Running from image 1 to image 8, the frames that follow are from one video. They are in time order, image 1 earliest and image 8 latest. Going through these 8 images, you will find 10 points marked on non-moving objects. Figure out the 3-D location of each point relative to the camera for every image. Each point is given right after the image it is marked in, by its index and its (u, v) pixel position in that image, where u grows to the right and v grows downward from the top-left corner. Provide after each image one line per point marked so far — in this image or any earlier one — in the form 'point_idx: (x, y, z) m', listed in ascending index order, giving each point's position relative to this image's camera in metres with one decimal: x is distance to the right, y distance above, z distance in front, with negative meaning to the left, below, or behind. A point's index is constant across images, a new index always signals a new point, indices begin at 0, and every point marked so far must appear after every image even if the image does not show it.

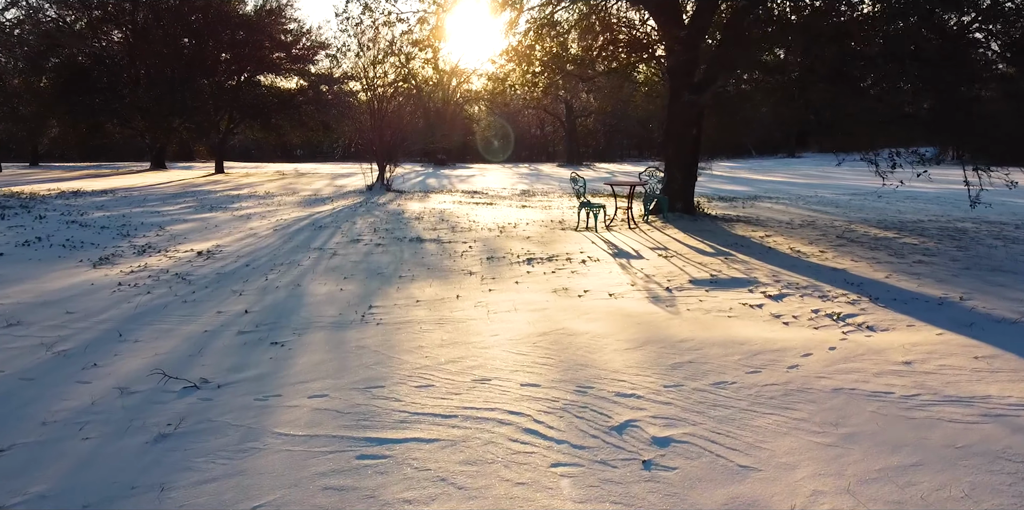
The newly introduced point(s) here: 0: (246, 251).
0: (-3.1, 0.0, +9.3) m
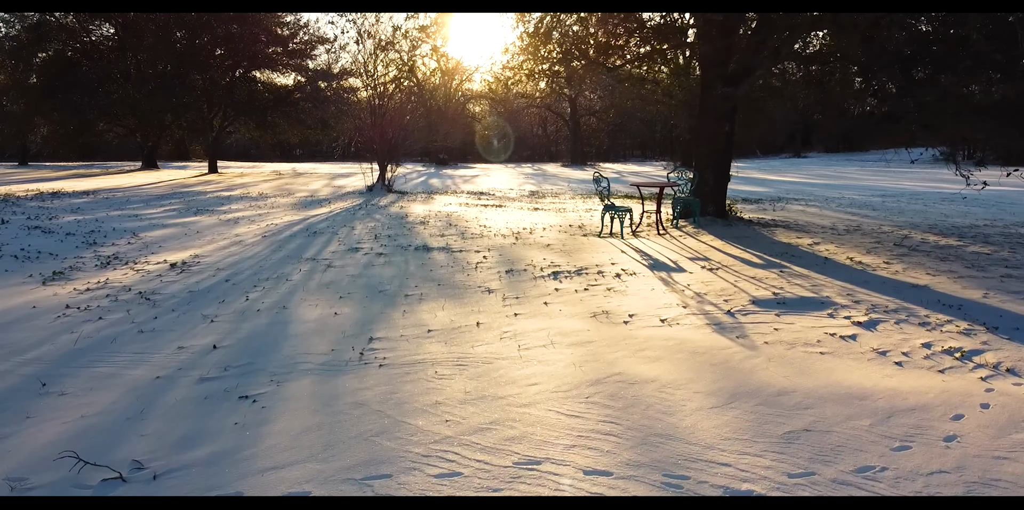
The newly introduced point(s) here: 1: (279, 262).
0: (-2.9, -0.1, +8.1) m
1: (-2.4, -0.1, +8.3) m
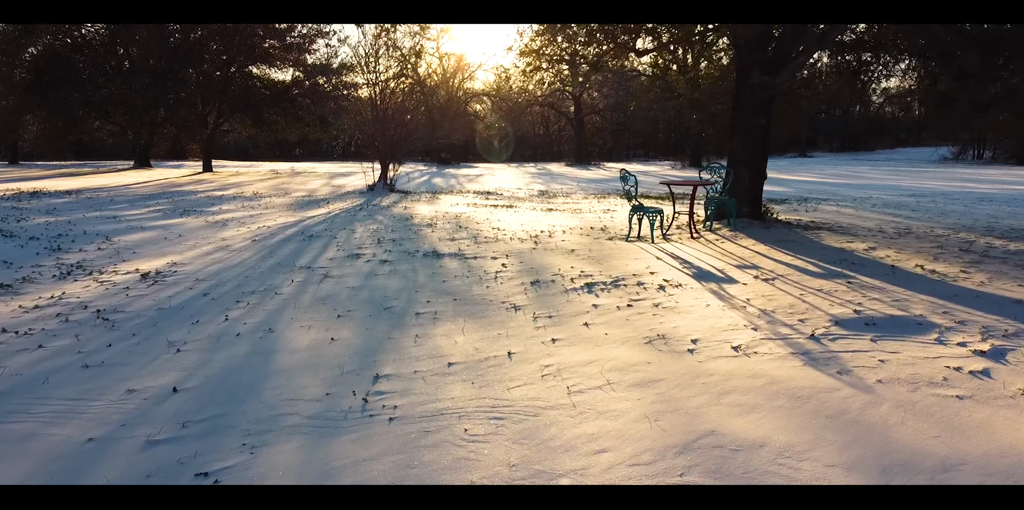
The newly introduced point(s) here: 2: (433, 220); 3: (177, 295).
0: (-2.7, -0.1, +7.1) m
1: (-2.2, -0.1, +7.2) m
2: (-1.2, +0.5, +11.7) m
3: (-2.5, -0.3, +6.0) m
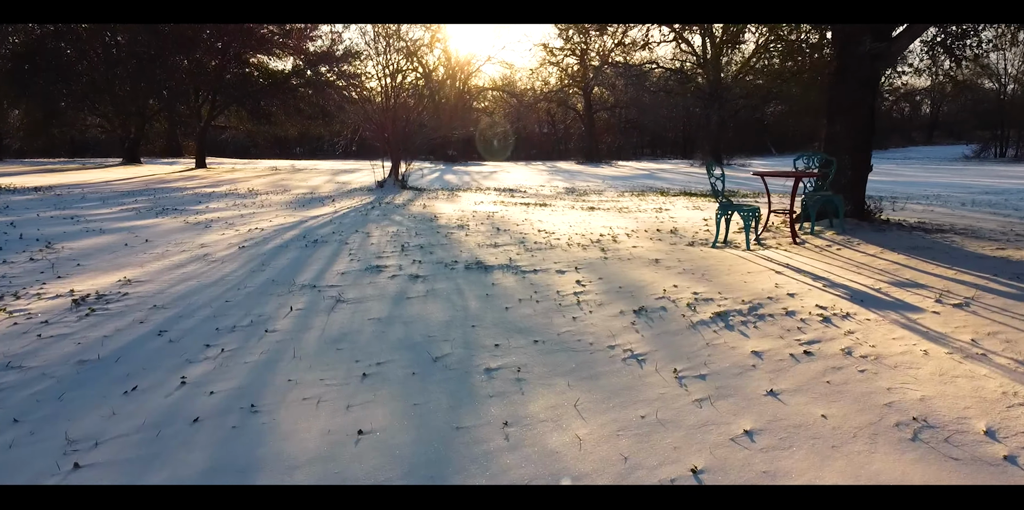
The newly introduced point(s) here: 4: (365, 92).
0: (-2.2, -0.2, +5.1) m
1: (-1.7, -0.2, +5.2) m
2: (-0.6, +0.4, +9.6) m
3: (-2.0, -0.4, +4.0) m
4: (-3.4, +3.6, +18.1) m
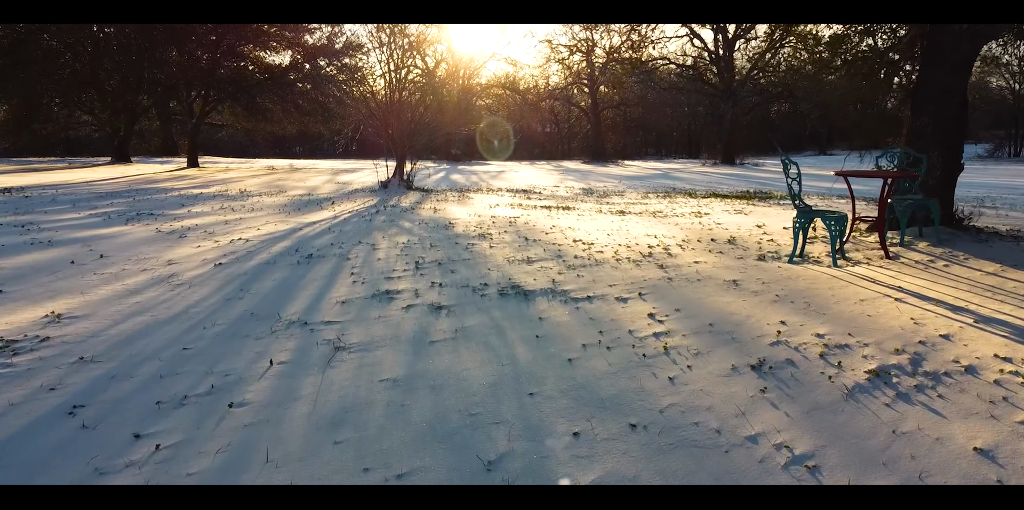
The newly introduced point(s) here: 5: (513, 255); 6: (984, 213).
0: (-1.9, -0.4, +3.7) m
1: (-1.4, -0.4, +3.9) m
2: (-0.3, +0.3, +8.3) m
3: (-1.7, -0.5, +2.7) m
4: (-3.1, +3.5, +16.8) m
5: (0.0, 0.0, +6.5) m
6: (+6.4, +0.6, +10.6) m
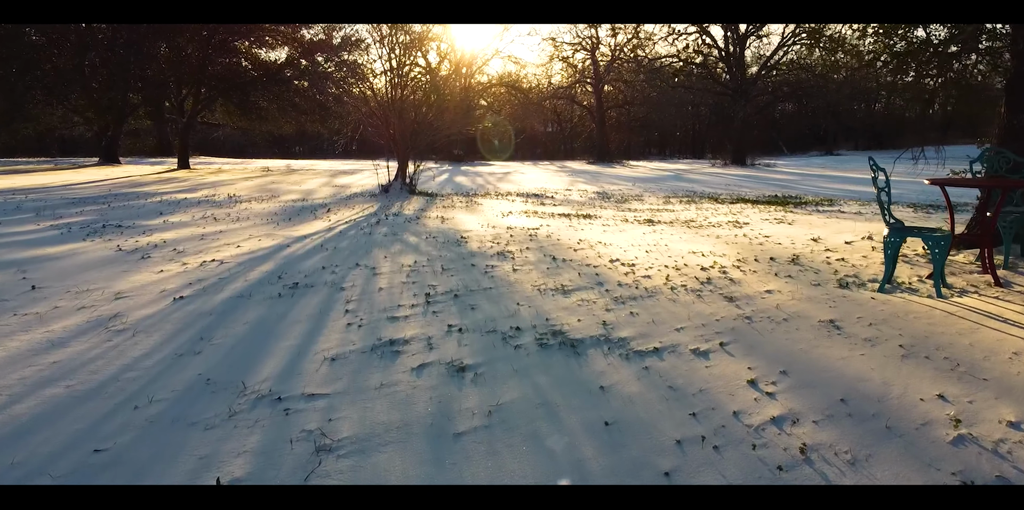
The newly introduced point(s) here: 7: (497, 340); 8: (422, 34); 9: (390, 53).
0: (-1.7, -0.6, +2.6) m
1: (-1.2, -0.6, +2.7) m
2: (-0.1, +0.1, +7.2) m
3: (-1.5, -0.7, +1.6) m
4: (-2.9, +3.3, +15.7) m
5: (+0.2, -0.2, +5.3) m
6: (+6.6, +0.4, +9.5) m
7: (-0.1, -0.4, +3.8) m
8: (-1.7, +4.3, +15.2) m
9: (-2.4, +4.0, +15.5) m
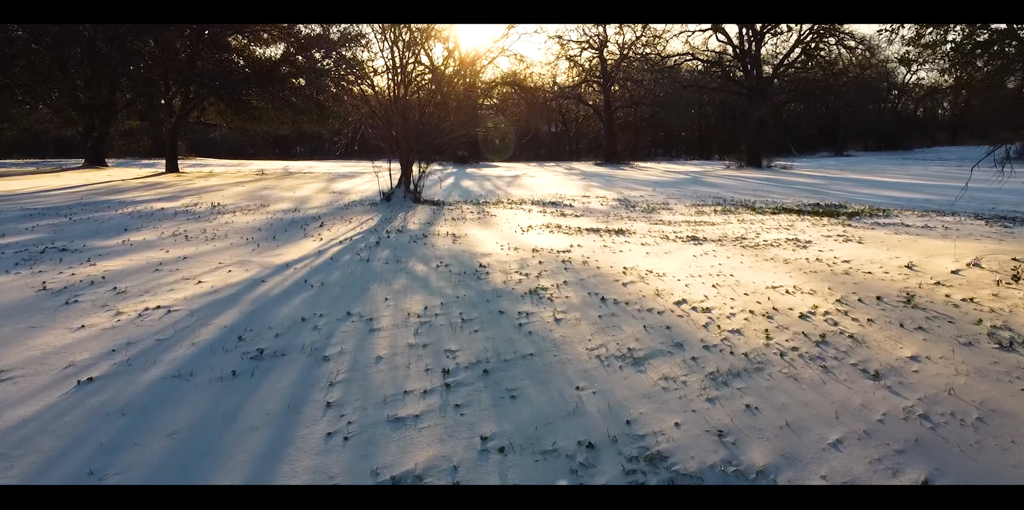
0: (-1.4, -0.8, +1.2) m
1: (-1.0, -0.8, +1.3) m
2: (+0.1, -0.1, +5.8) m
3: (-1.3, -1.0, +0.1) m
4: (-2.6, +3.1, +14.3) m
5: (+0.4, -0.4, +3.9) m
6: (+6.8, +0.1, +8.1) m
7: (+0.2, -0.6, +2.4) m
8: (-1.5, +4.1, +13.8) m
9: (-2.1, +3.7, +14.1) m
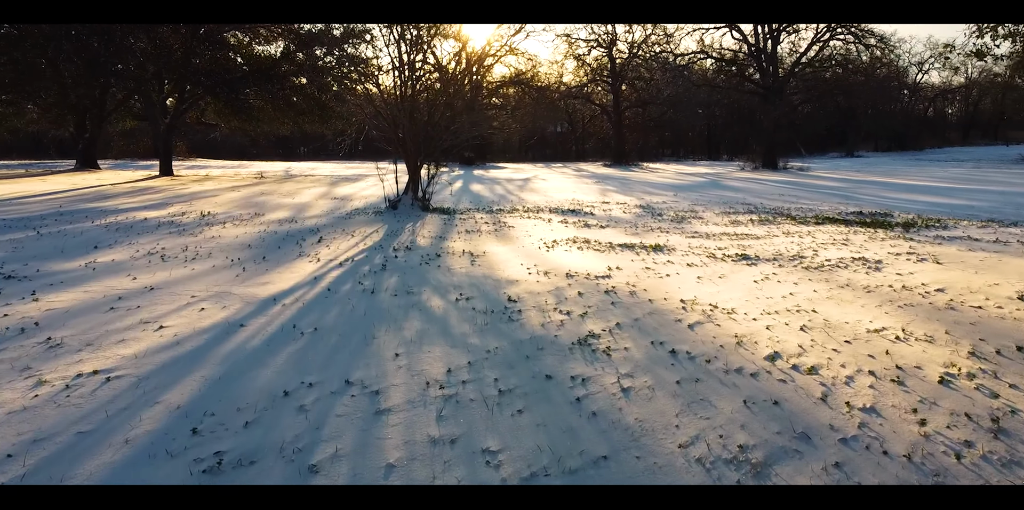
0: (-1.2, -1.0, +0.1) m
1: (-0.8, -1.0, +0.2) m
2: (+0.3, -0.3, +4.7) m
3: (-1.1, -1.2, -0.9) m
4: (-2.4, +2.9, +13.2) m
5: (+0.7, -0.6, +2.8) m
6: (+7.0, -0.1, +6.9) m
7: (+0.4, -0.8, +1.3) m
8: (-1.2, +3.9, +12.7) m
9: (-1.9, +3.5, +13.0) m
